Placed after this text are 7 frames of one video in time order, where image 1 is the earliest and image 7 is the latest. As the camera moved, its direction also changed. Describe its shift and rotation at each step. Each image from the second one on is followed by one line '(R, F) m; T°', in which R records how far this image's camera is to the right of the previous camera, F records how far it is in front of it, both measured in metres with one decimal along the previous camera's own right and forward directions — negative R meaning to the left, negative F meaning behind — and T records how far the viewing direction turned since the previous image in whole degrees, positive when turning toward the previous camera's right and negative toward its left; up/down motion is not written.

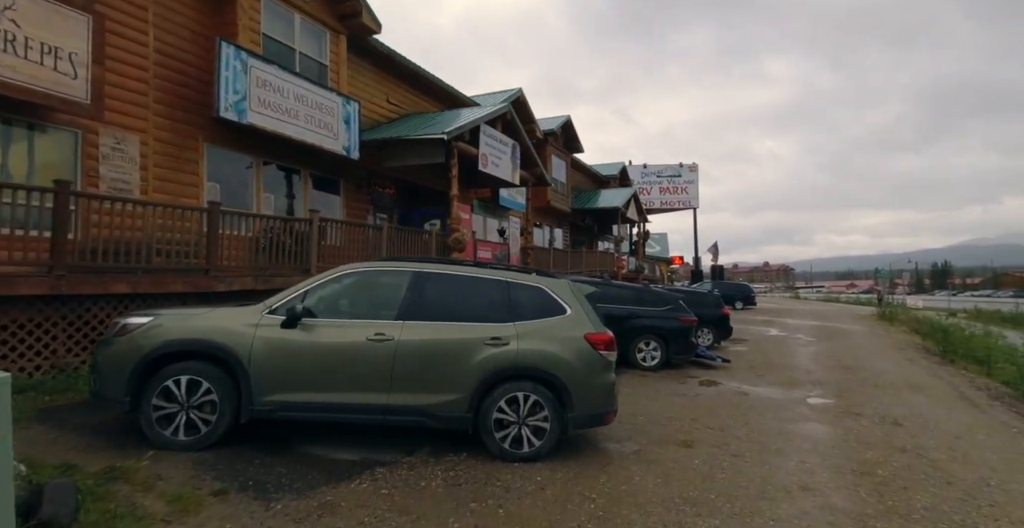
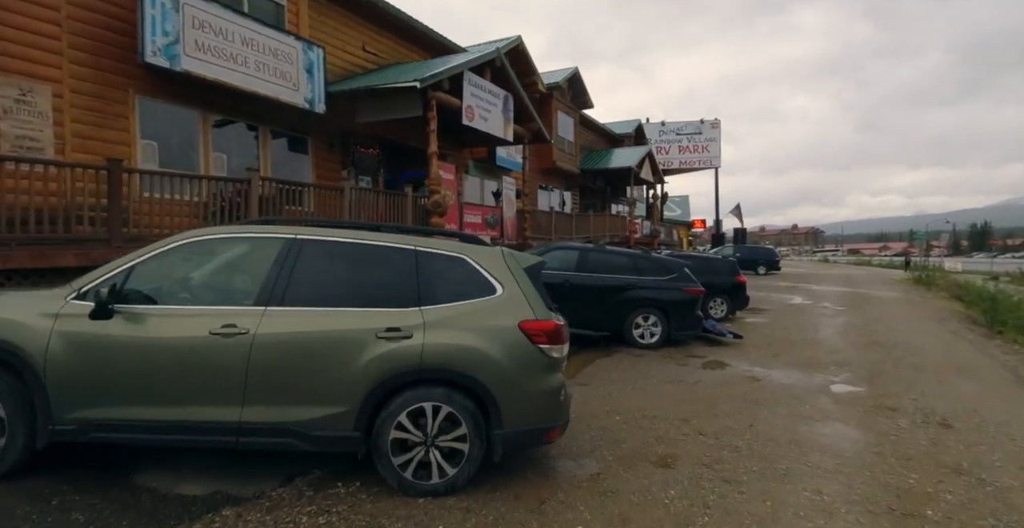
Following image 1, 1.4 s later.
(+0.8, +1.3) m; -2°
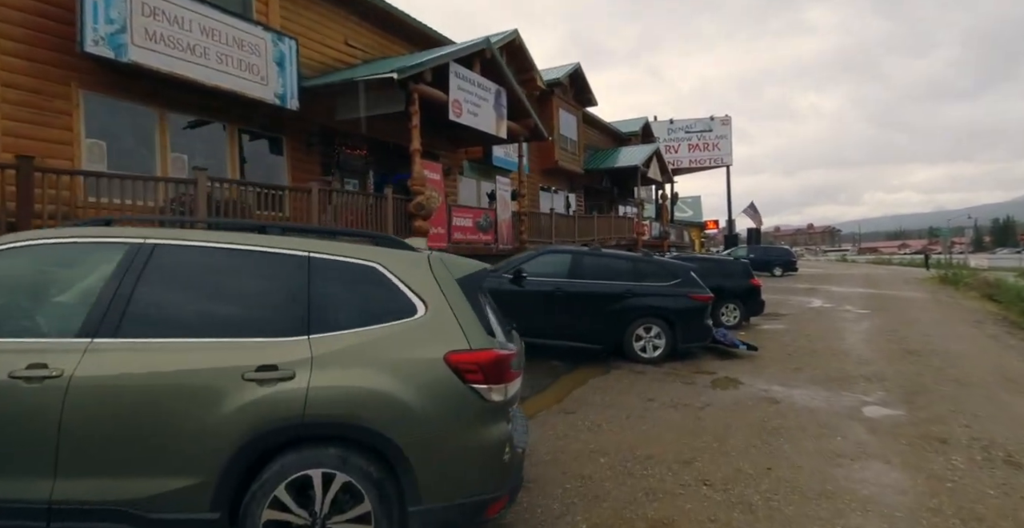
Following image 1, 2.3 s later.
(+0.4, +1.0) m; -1°
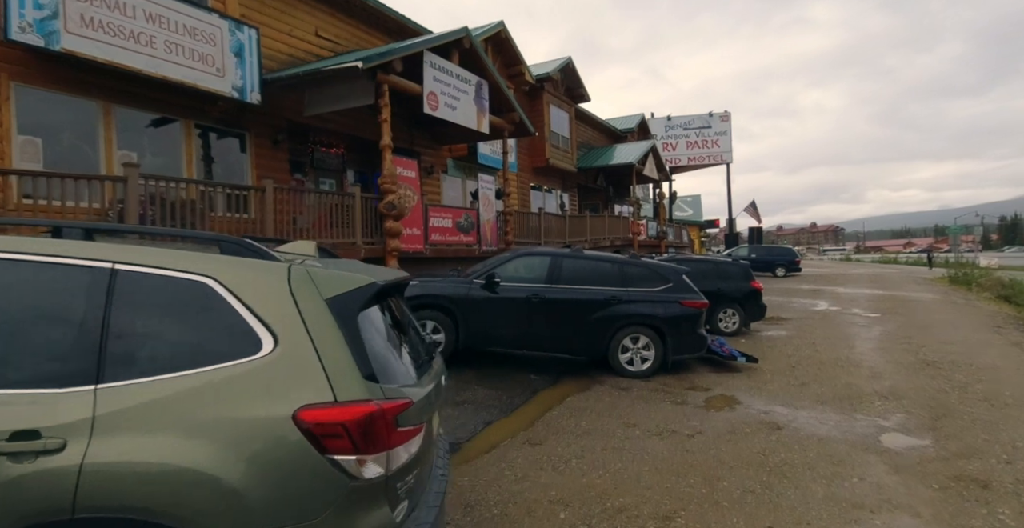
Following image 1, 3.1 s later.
(+0.4, +0.8) m; 0°
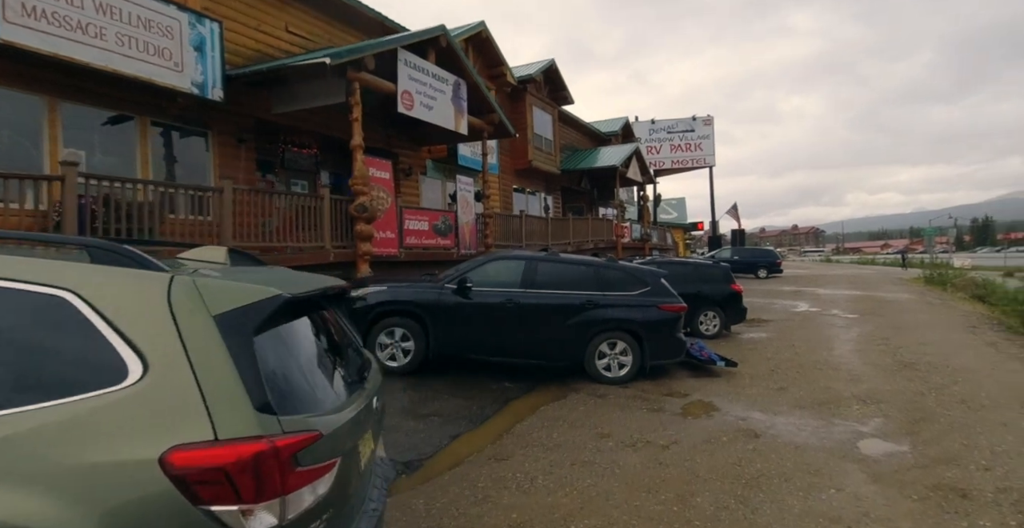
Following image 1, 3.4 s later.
(+0.2, +0.2) m; +2°
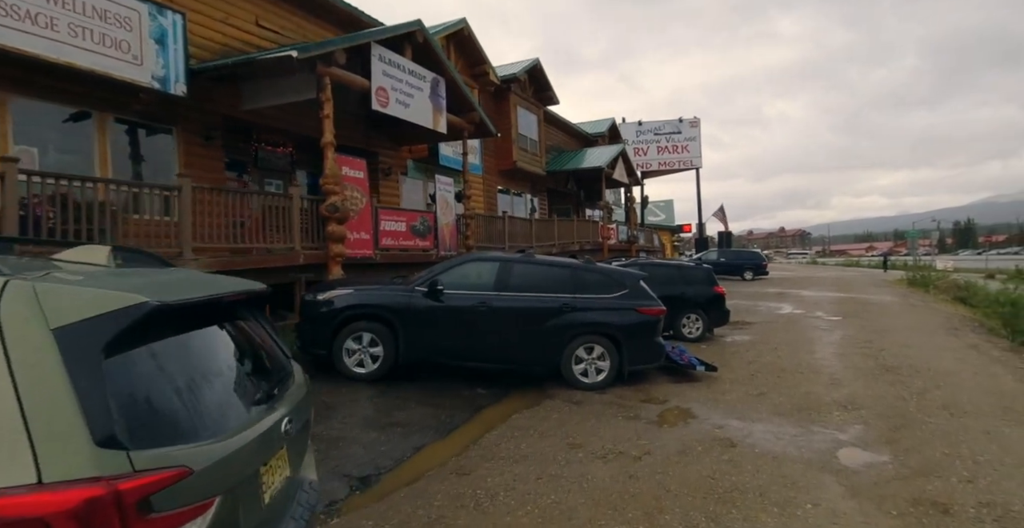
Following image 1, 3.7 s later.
(+0.2, +0.2) m; +1°
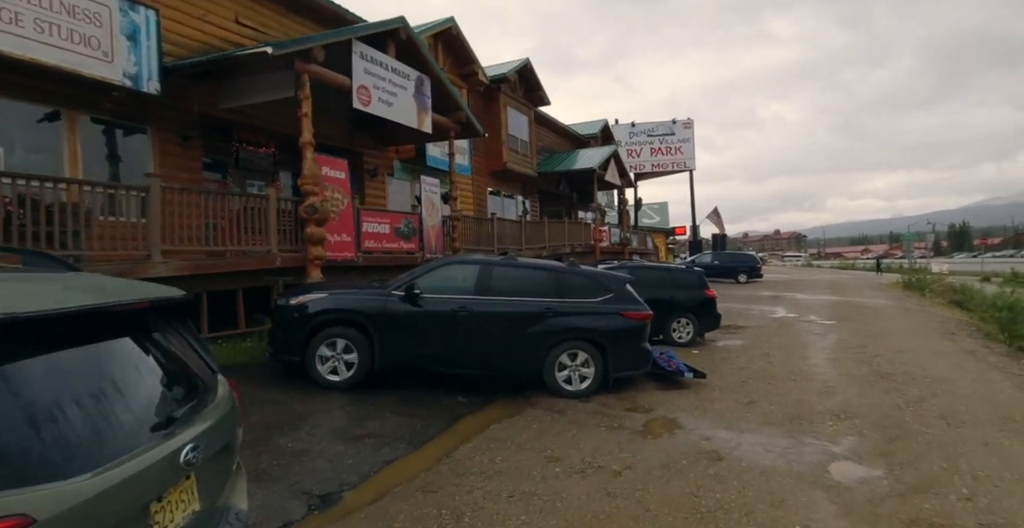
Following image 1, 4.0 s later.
(+0.2, +0.3) m; 0°
